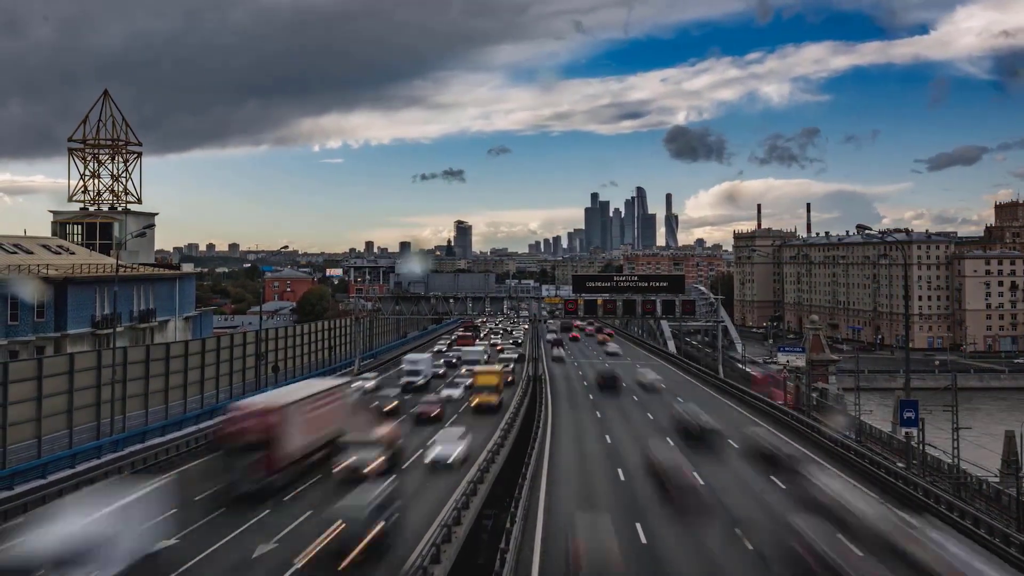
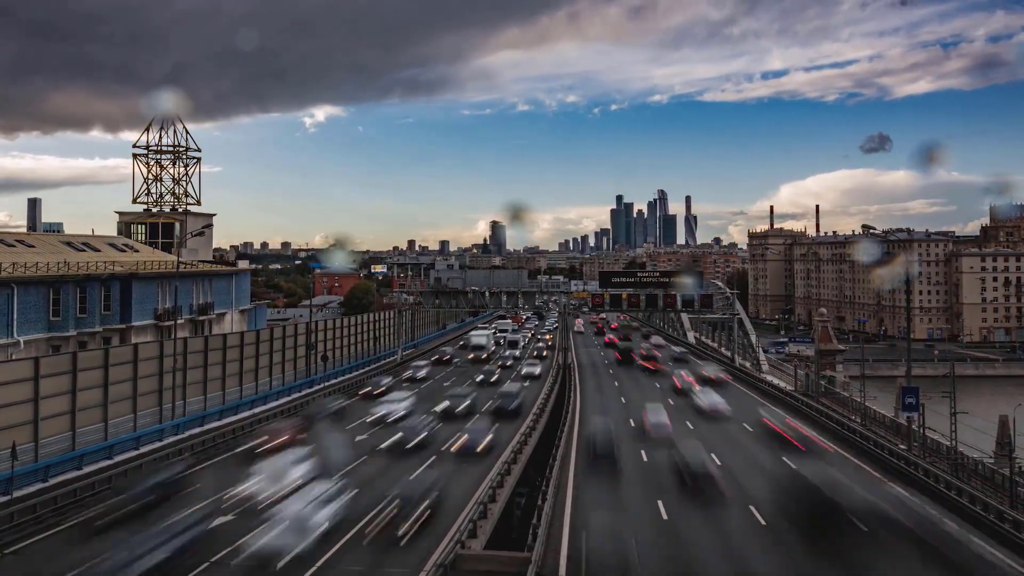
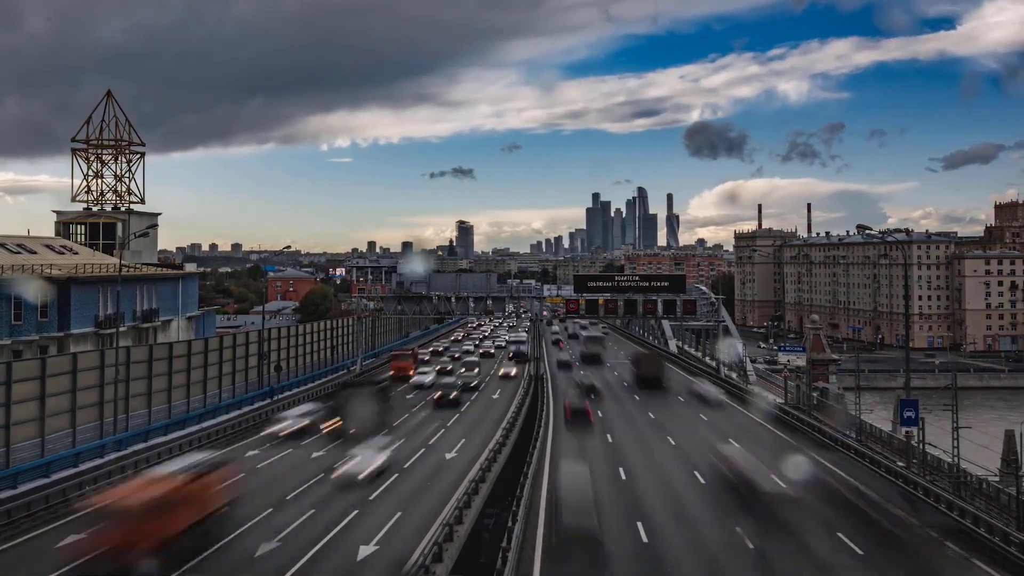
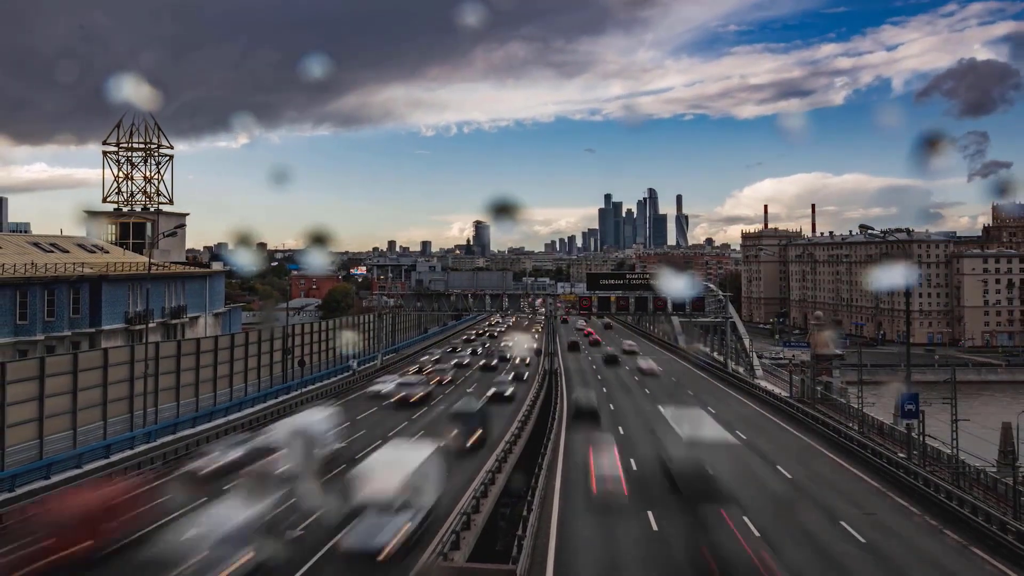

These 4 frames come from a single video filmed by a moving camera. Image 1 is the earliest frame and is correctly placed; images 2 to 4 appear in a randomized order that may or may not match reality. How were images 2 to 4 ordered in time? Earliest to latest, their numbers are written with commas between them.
3, 4, 2
